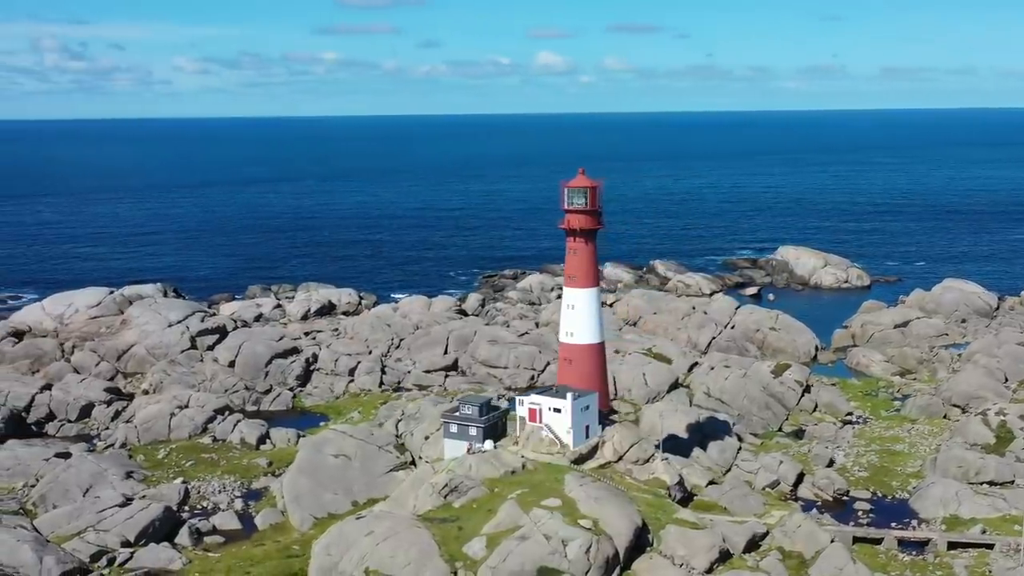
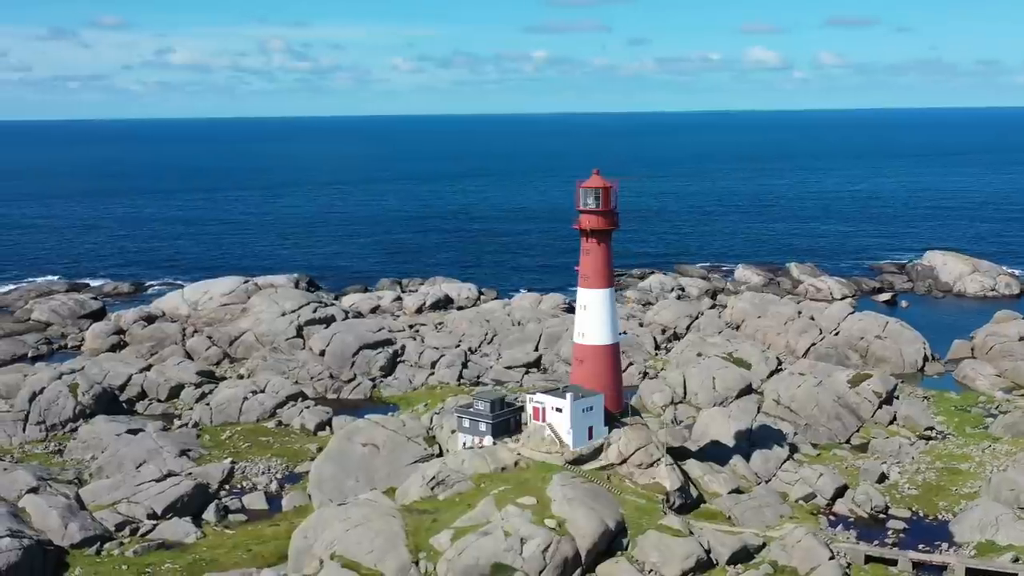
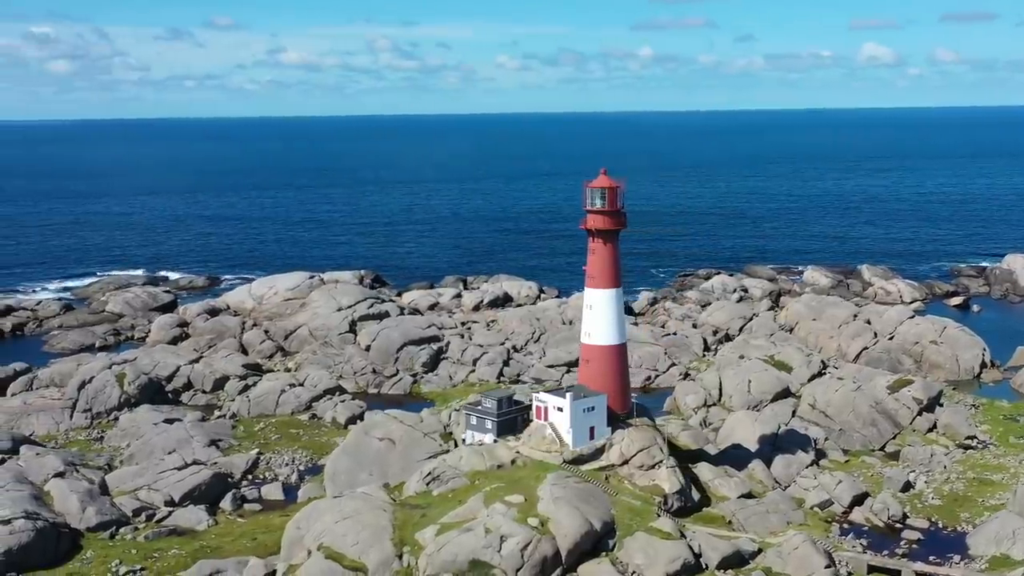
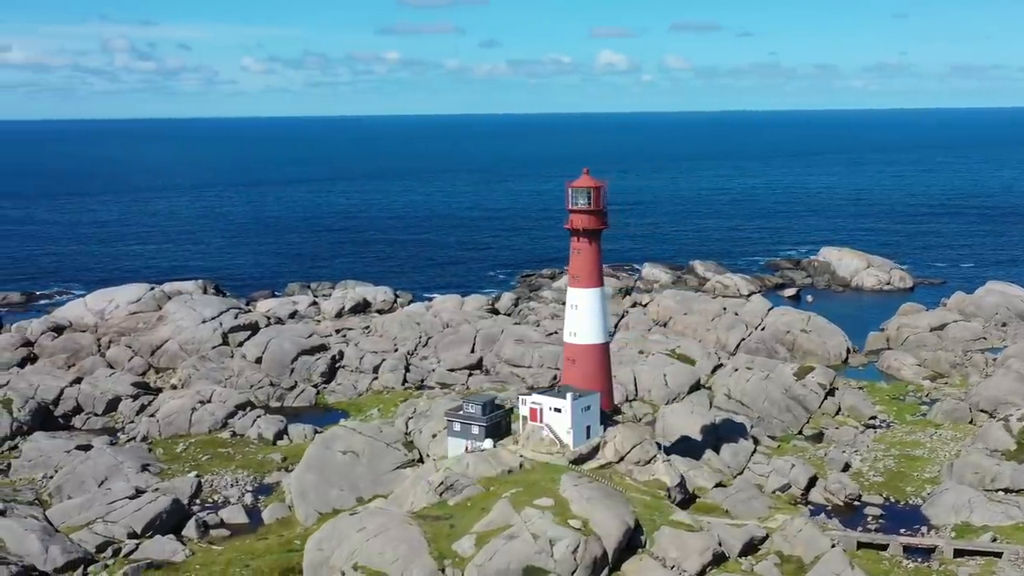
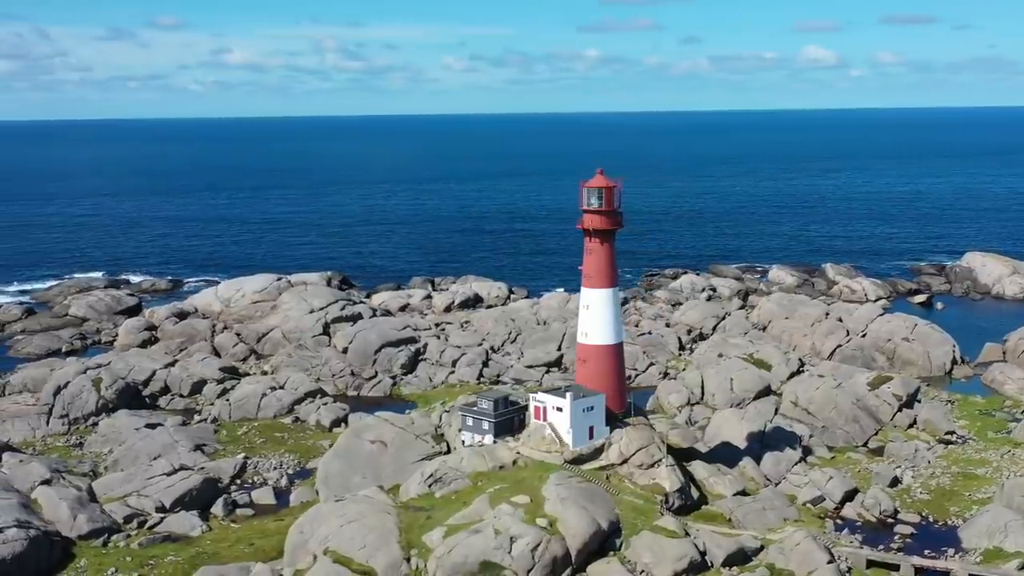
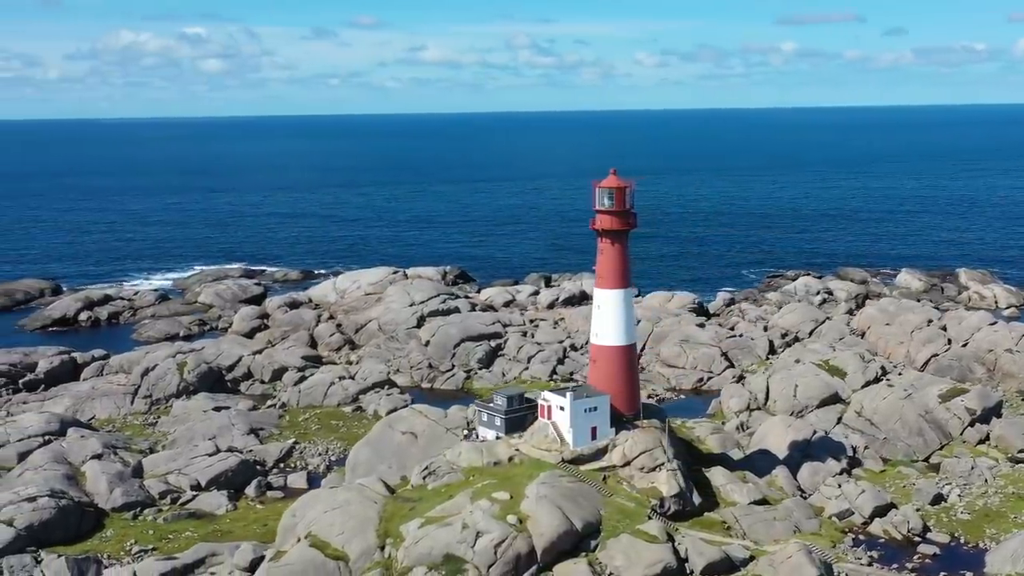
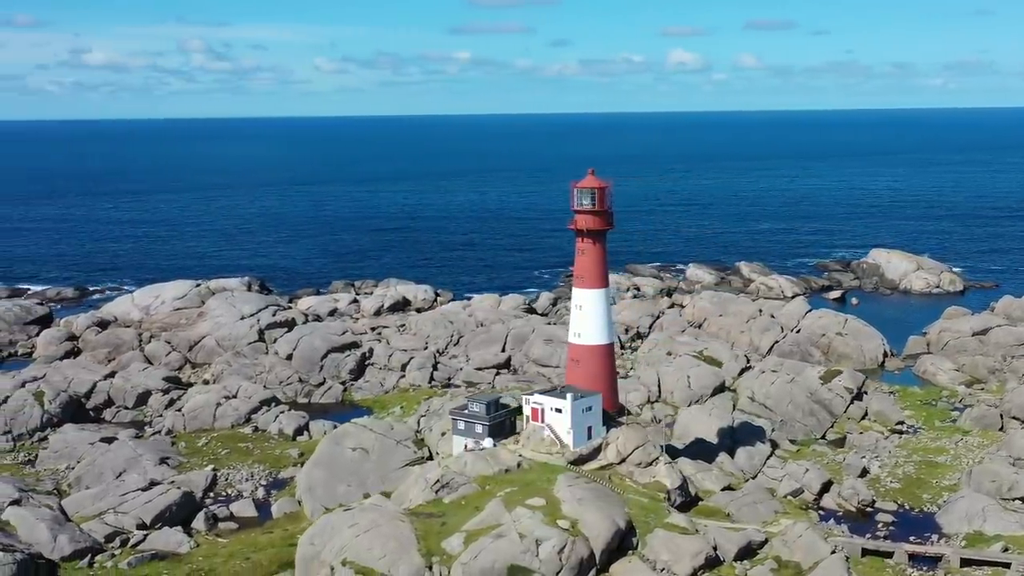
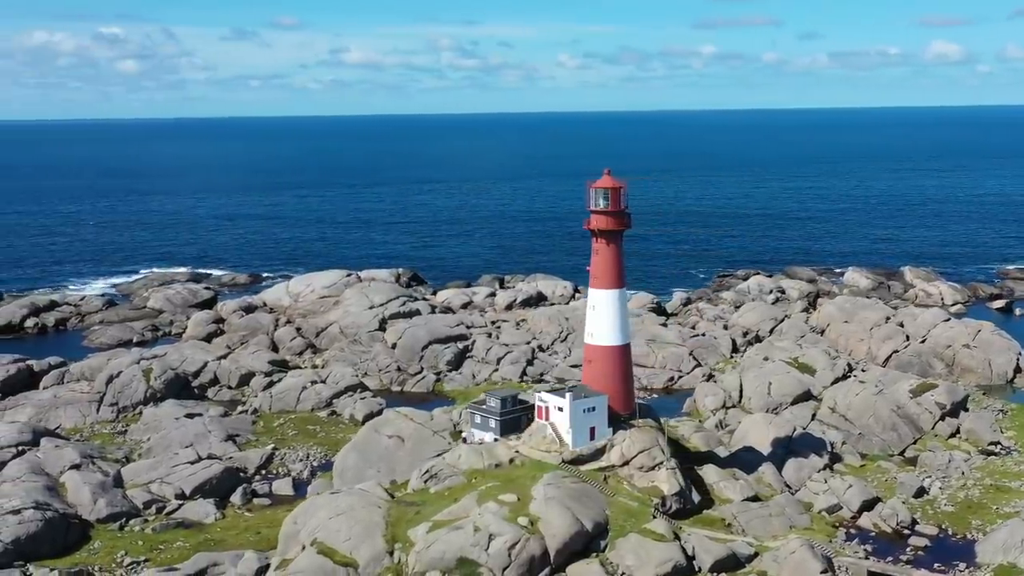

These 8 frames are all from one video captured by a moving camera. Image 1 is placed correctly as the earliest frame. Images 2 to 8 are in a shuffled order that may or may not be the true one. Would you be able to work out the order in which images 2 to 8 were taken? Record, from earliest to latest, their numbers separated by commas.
4, 7, 2, 5, 3, 8, 6
